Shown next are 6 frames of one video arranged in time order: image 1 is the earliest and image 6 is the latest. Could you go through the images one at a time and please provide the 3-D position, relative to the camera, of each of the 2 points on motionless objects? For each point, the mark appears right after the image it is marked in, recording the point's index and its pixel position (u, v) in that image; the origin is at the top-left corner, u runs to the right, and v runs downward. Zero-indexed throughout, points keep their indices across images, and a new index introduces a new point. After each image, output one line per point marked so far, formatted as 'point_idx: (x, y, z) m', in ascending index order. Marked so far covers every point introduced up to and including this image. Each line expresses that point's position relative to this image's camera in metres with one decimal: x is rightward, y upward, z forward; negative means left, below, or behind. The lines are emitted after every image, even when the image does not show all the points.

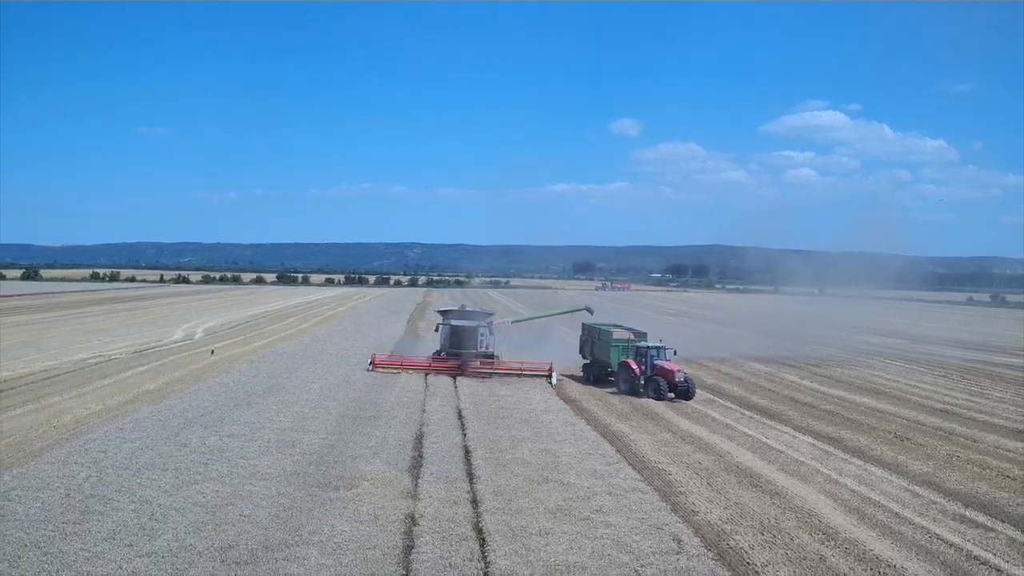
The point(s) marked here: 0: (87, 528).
0: (-4.3, -2.4, +8.6) m
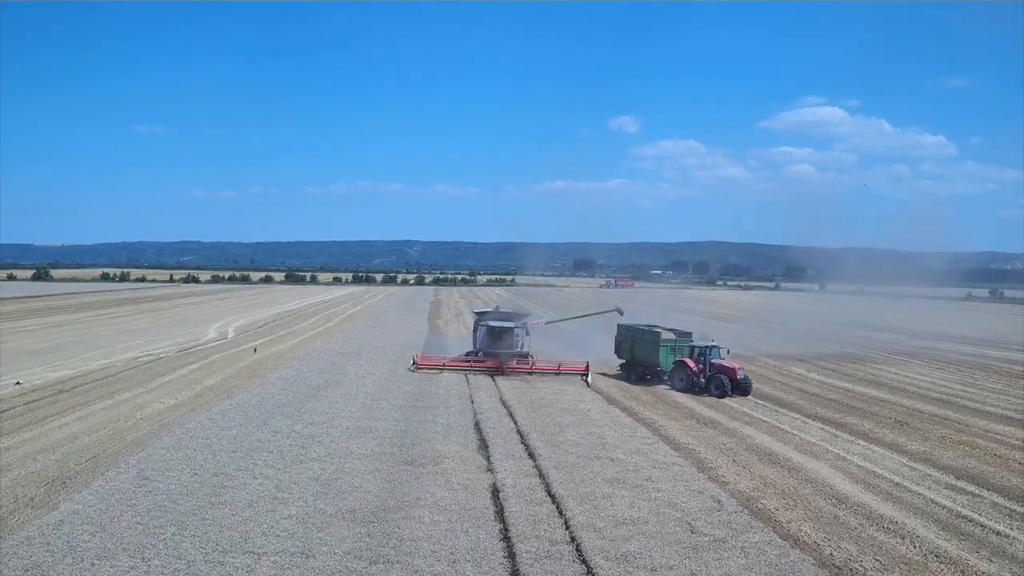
0: (-3.4, -2.5, +10.5) m
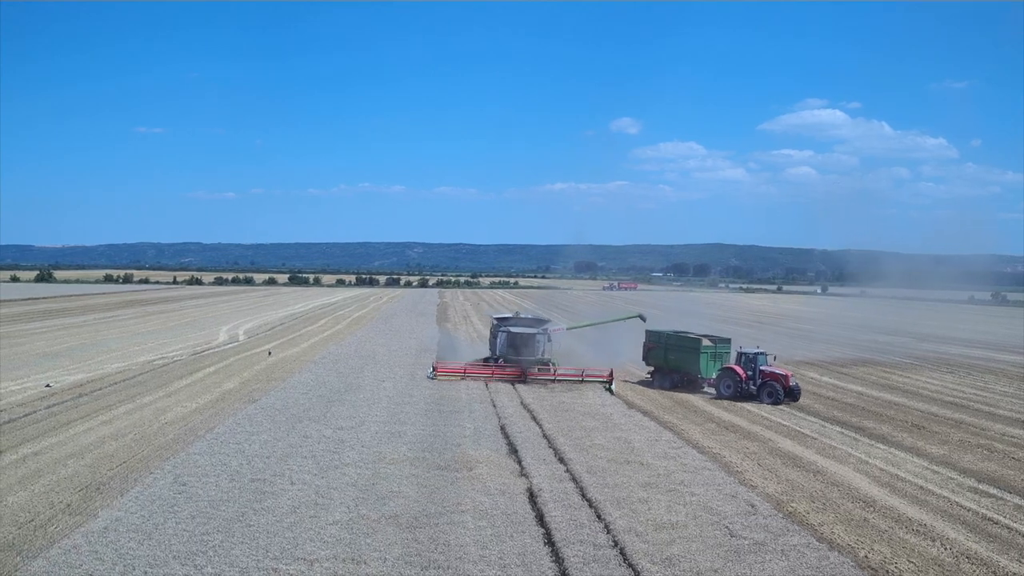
0: (-2.9, -2.6, +10.7) m
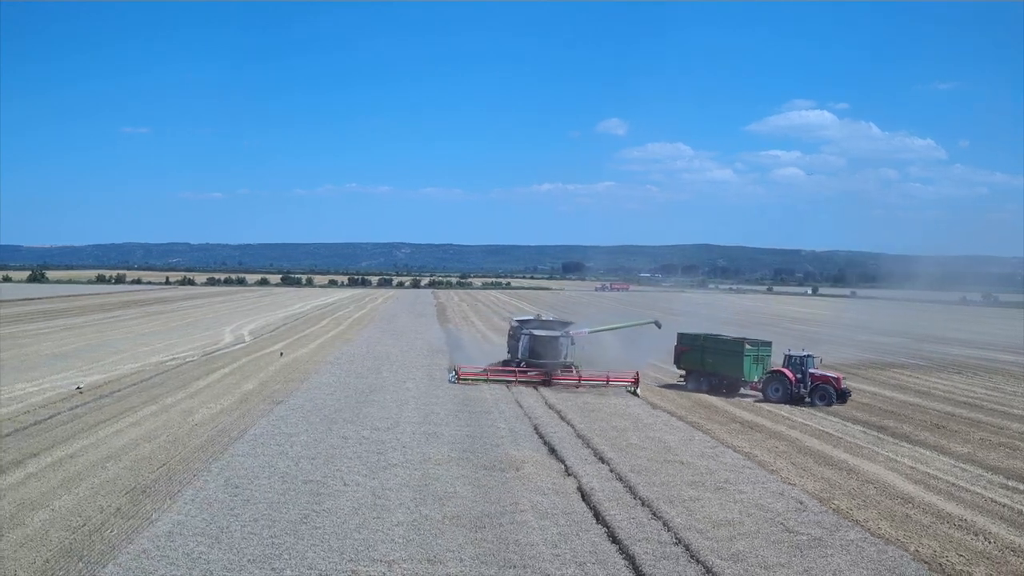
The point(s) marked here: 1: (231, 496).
0: (-2.2, -2.7, +11.0) m
1: (-3.5, -2.6, +11.1) m
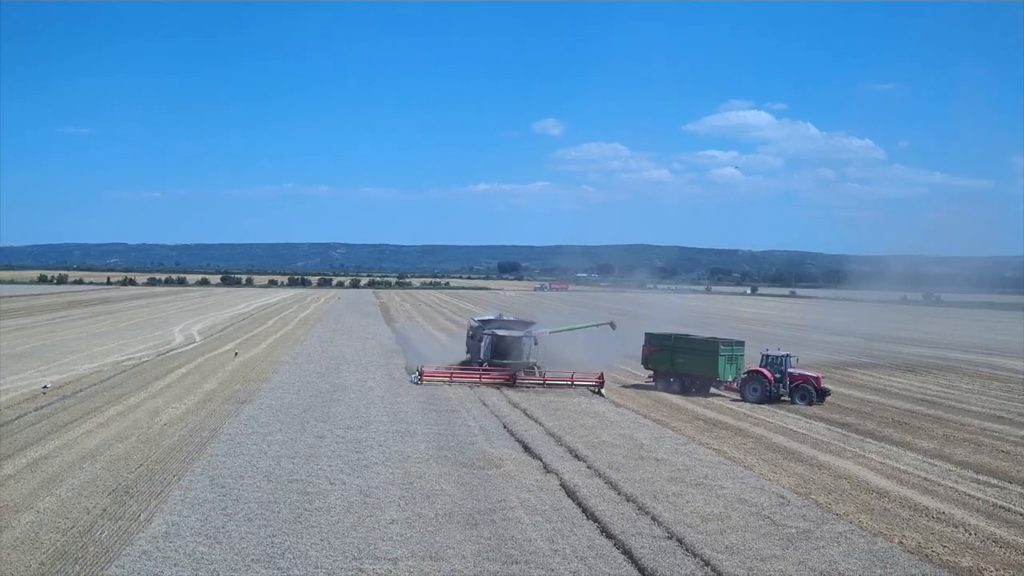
0: (-2.4, -2.7, +10.9) m
1: (-3.7, -2.6, +11.0) m
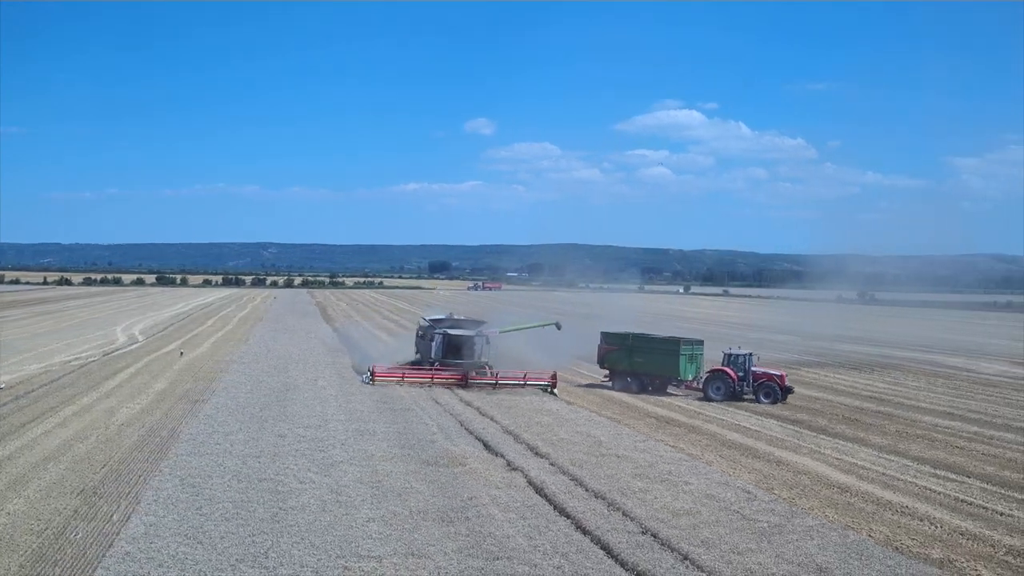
0: (-2.7, -2.6, +10.7) m
1: (-4.0, -2.6, +10.7) m
